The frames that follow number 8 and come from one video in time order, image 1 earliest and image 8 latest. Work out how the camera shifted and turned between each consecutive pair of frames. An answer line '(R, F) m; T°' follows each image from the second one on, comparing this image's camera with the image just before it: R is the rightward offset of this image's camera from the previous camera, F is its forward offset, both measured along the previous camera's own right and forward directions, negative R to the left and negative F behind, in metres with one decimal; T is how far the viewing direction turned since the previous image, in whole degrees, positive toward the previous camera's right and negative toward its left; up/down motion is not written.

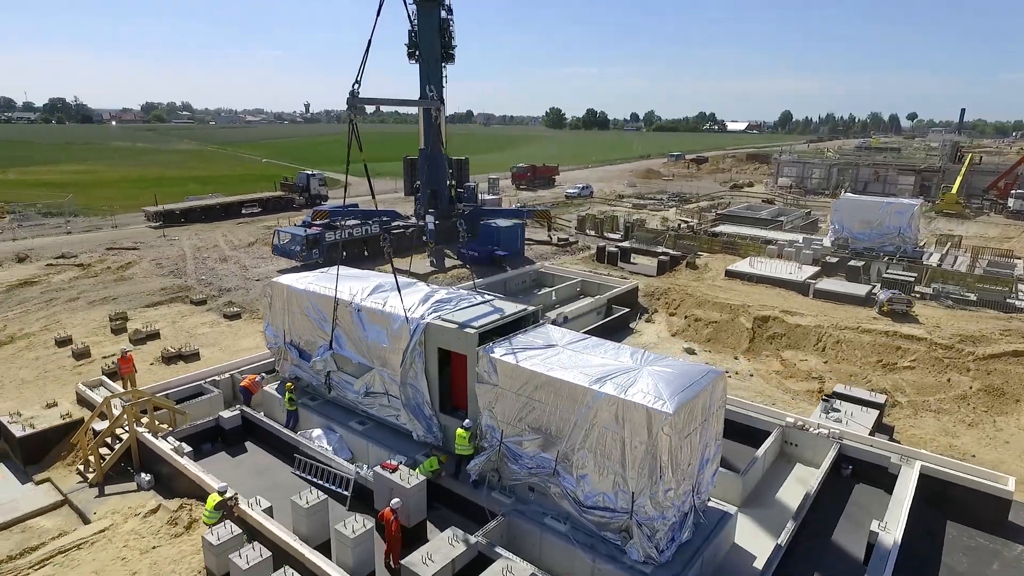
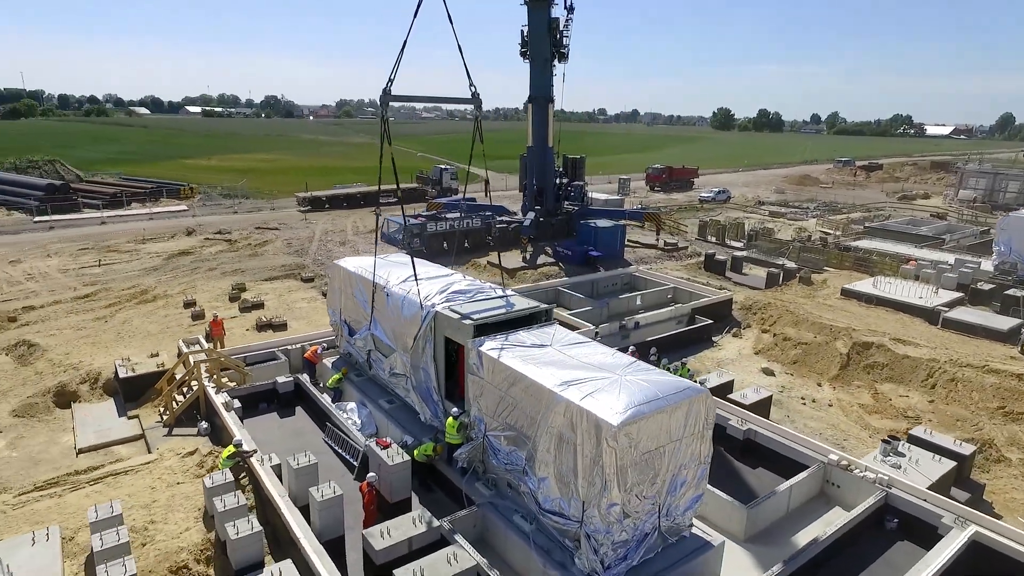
(+2.6, +0.2) m; -14°
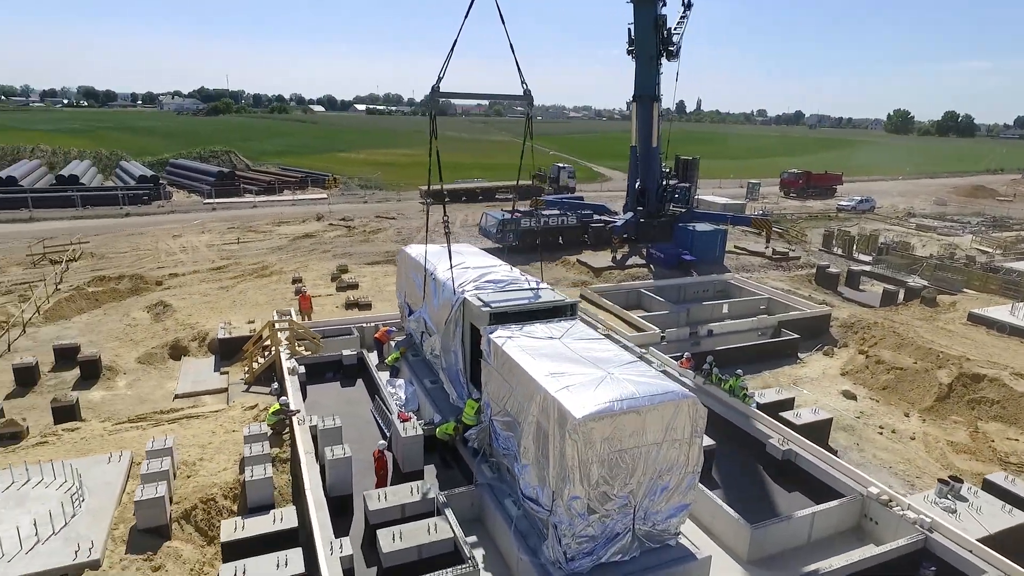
(+2.2, -0.1) m; -13°
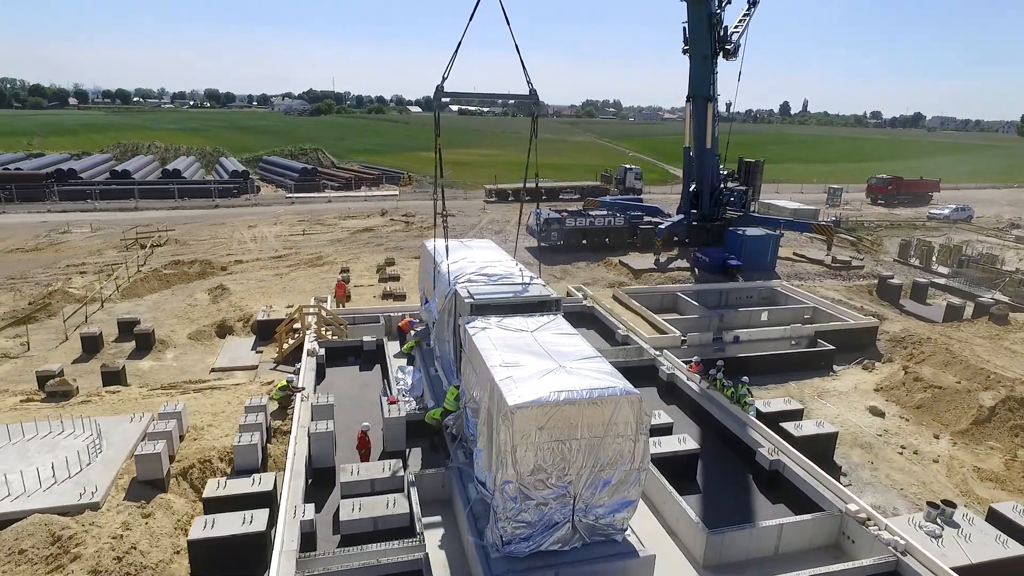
(+2.0, -0.2) m; -8°
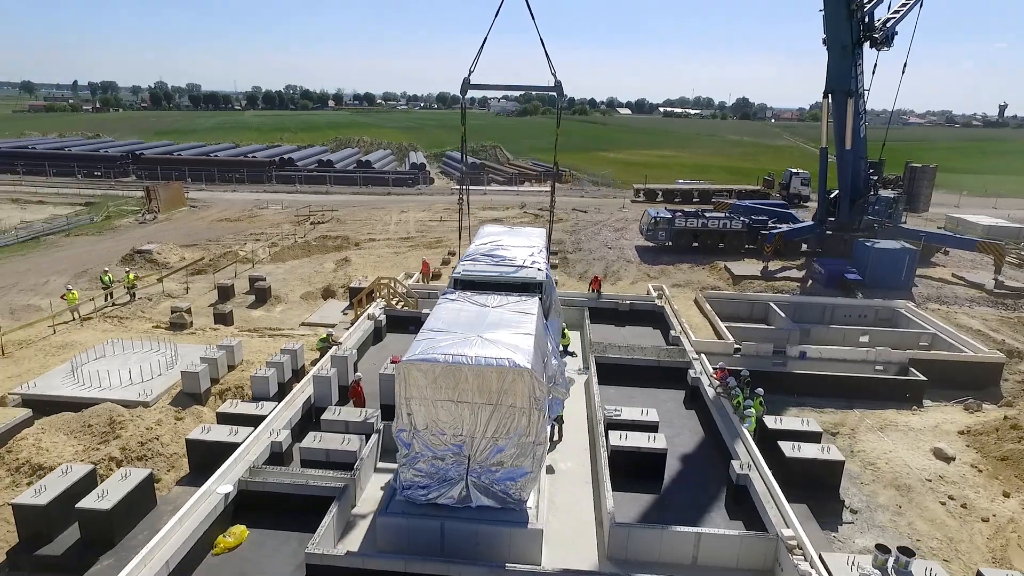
(+4.3, 0.0) m; -18°
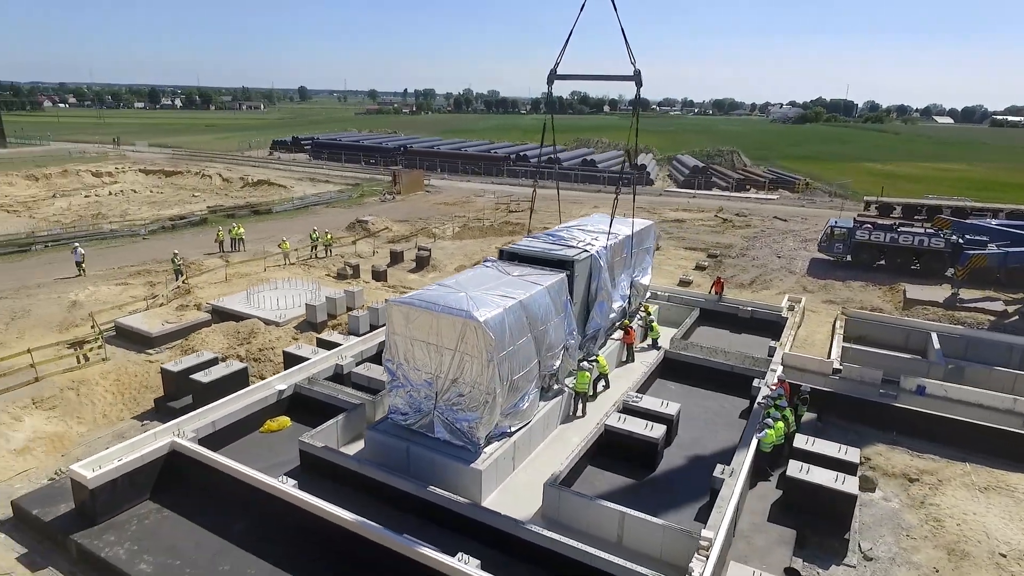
(+4.7, 0.0) m; -23°
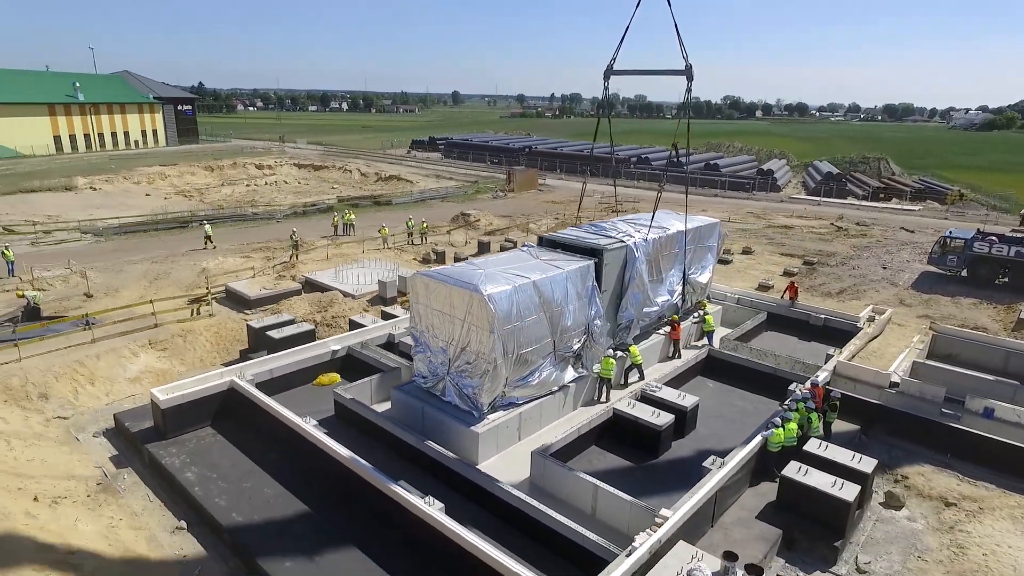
(+2.3, -0.5) m; -12°
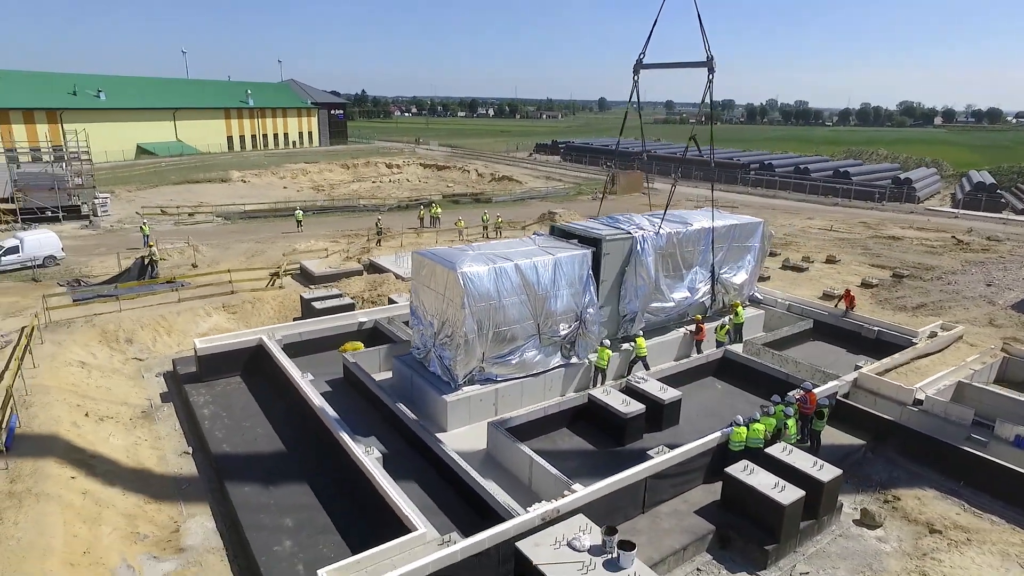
(+3.1, -0.2) m; -12°
